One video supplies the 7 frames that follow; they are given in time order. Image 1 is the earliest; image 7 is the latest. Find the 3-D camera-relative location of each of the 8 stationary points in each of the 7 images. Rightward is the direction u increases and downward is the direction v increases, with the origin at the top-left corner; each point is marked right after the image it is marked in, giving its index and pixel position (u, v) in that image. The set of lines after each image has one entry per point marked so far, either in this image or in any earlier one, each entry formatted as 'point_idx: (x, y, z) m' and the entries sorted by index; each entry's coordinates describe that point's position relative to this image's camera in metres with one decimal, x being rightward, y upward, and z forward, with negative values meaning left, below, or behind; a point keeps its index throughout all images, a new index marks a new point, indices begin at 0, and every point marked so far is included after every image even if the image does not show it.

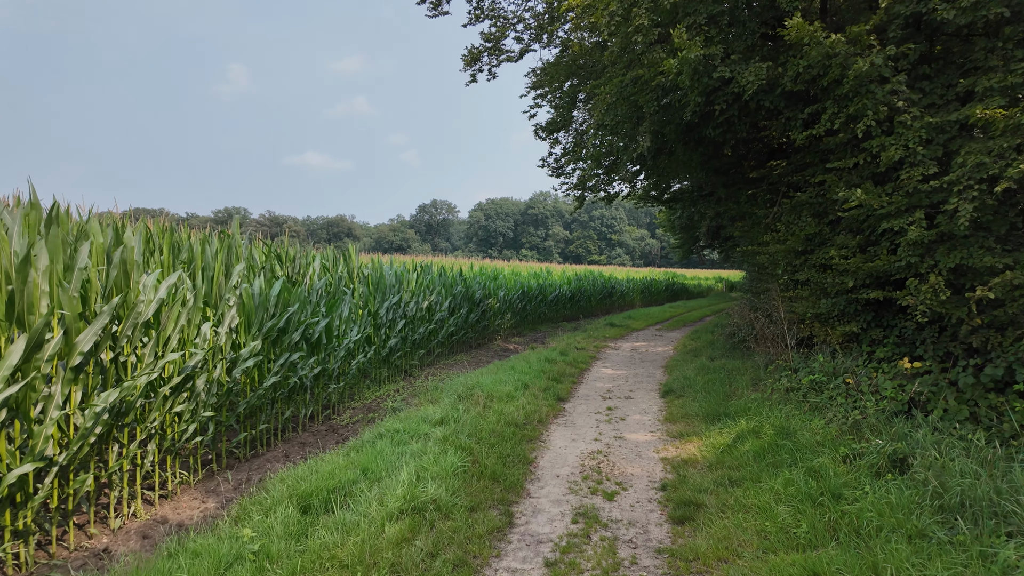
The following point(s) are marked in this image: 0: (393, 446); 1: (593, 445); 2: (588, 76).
0: (-0.8, -1.0, +3.7) m
1: (+0.6, -1.1, +4.1) m
2: (+1.0, +2.9, +8.0) m
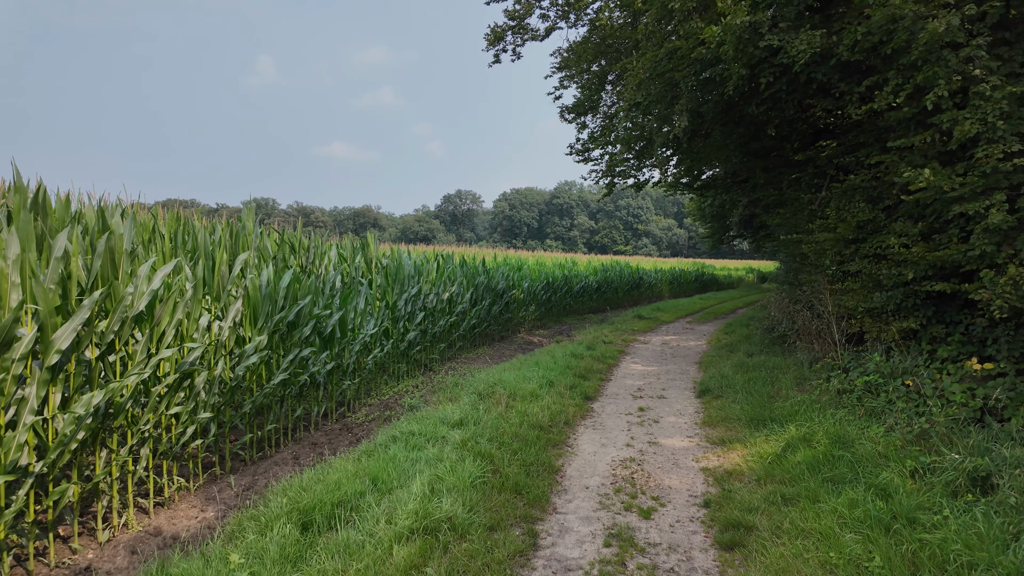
0: (-0.6, -1.0, +3.4) m
1: (+0.7, -1.1, +3.8) m
2: (+1.4, +3.1, +7.6) m
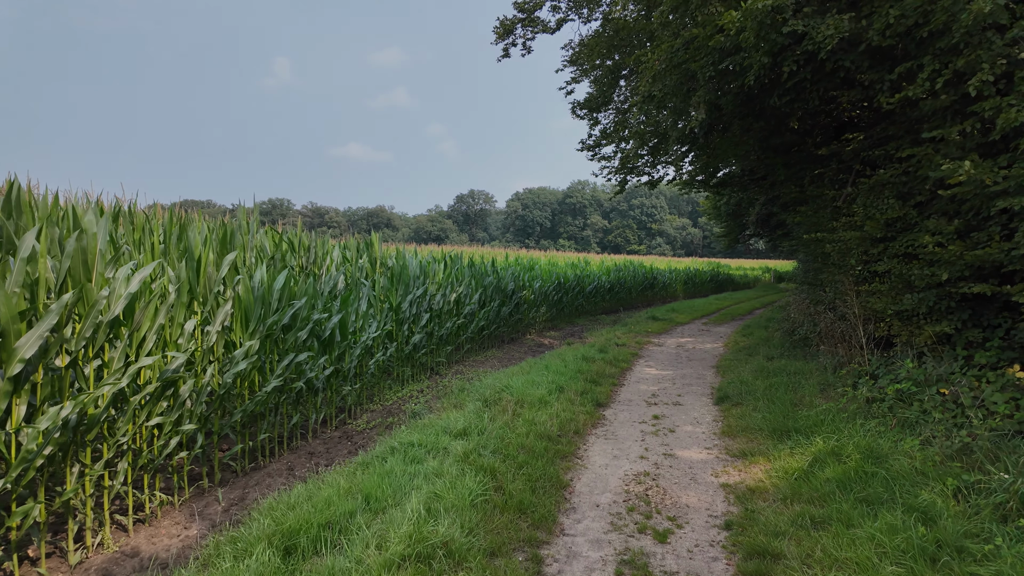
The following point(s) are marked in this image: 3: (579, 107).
0: (-0.6, -1.0, +3.2) m
1: (+0.8, -1.1, +3.6) m
2: (+1.5, +3.0, +7.3) m
3: (+0.9, +2.5, +8.1) m
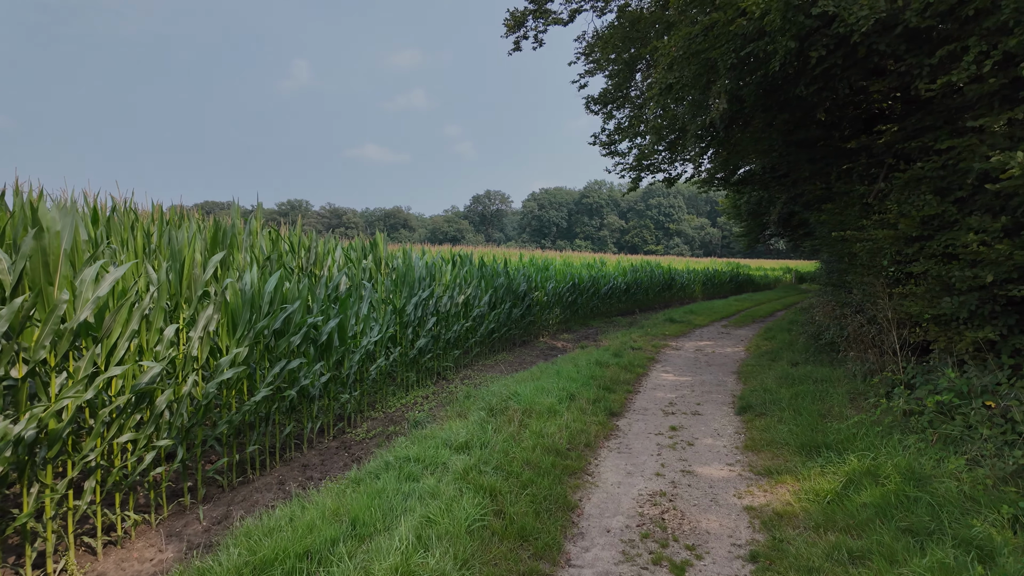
0: (-0.6, -1.0, +2.9) m
1: (+0.8, -1.1, +3.3) m
2: (+1.6, +3.0, +7.0) m
3: (+1.1, +2.5, +7.8) m
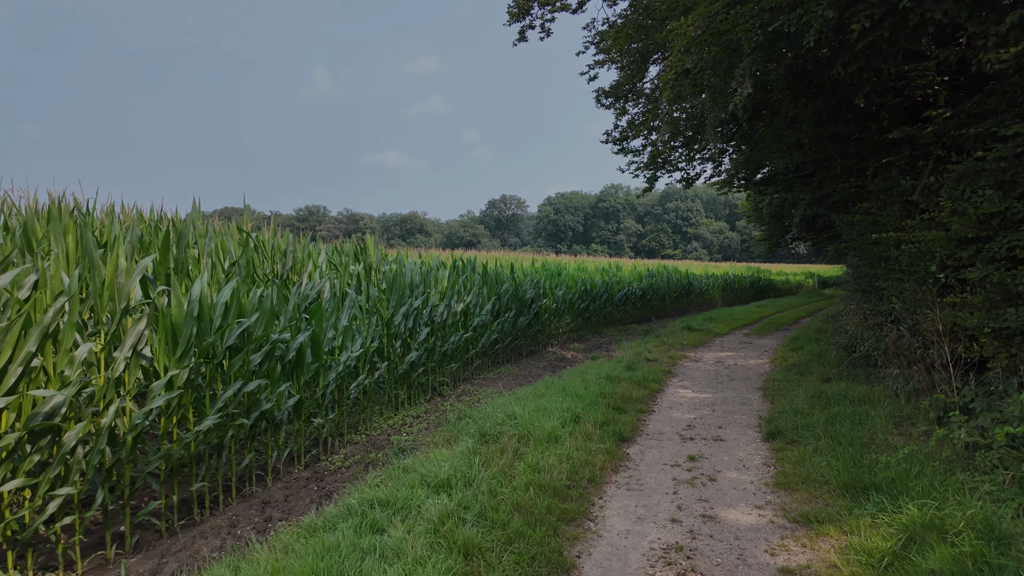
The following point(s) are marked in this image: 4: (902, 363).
0: (-0.6, -1.0, +2.4) m
1: (+0.7, -1.2, +2.7) m
2: (+1.7, +2.9, +6.5) m
3: (+1.2, +2.4, +7.3) m
4: (+3.5, -0.7, +5.1) m
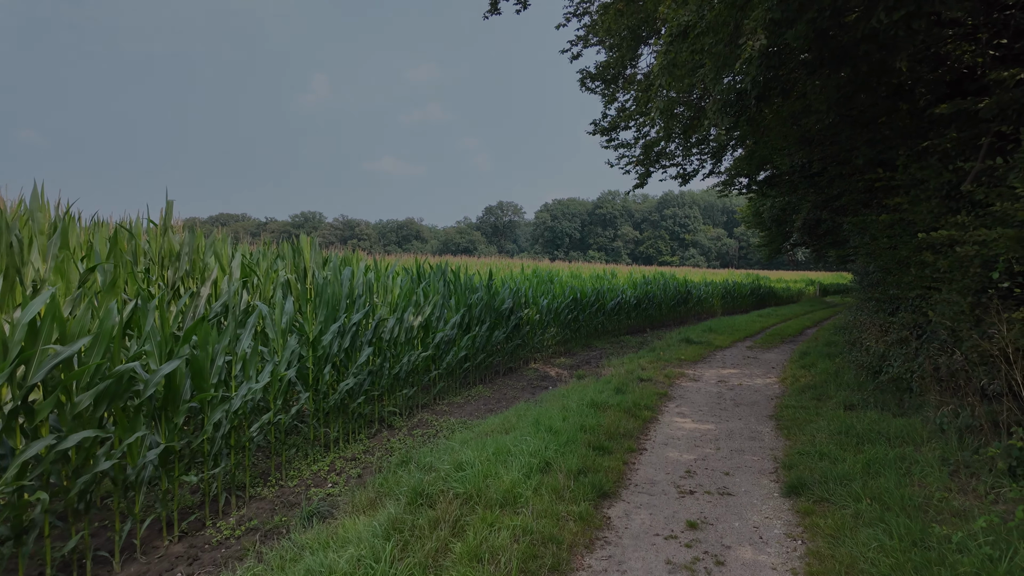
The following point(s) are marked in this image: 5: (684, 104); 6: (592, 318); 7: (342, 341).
0: (-0.9, -1.1, +1.5) m
1: (+0.5, -1.2, +1.8) m
2: (+1.4, +2.8, +5.7) m
3: (+0.9, +2.3, +6.4) m
4: (+3.2, -0.7, +4.2) m
5: (+1.7, +1.9, +5.9) m
6: (+1.4, -0.5, +10.1) m
7: (-1.2, -0.4, +4.0) m
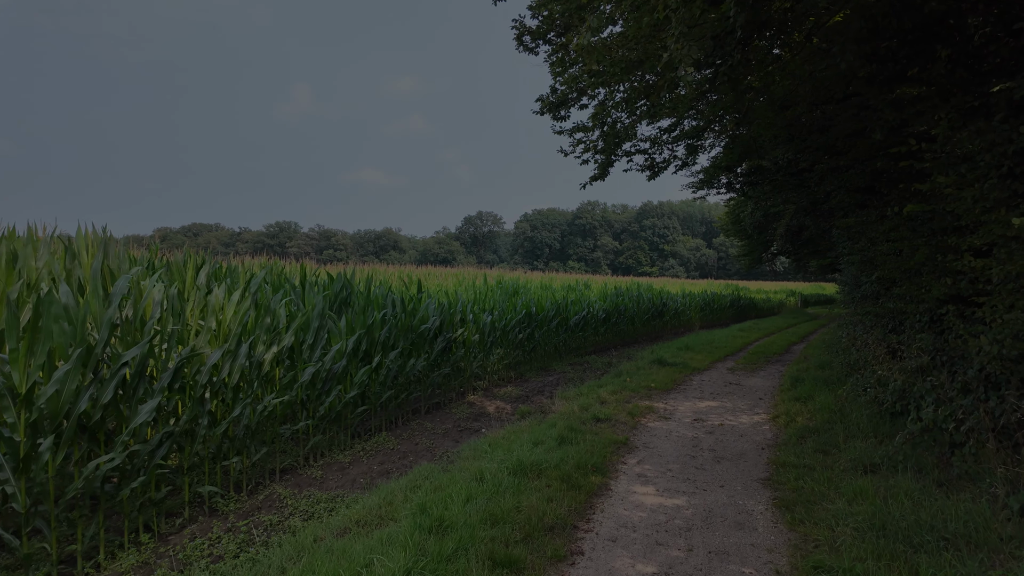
0: (-1.5, -1.1, +0.1) m
1: (-0.1, -1.3, +0.4) m
2: (+0.7, +2.7, +4.3) m
3: (+0.2, +2.2, +5.1) m
4: (+2.5, -0.8, +2.9) m
5: (+1.1, +1.7, +4.5) m
6: (+0.6, -0.7, +8.7) m
7: (-1.8, -0.5, +2.5) m
